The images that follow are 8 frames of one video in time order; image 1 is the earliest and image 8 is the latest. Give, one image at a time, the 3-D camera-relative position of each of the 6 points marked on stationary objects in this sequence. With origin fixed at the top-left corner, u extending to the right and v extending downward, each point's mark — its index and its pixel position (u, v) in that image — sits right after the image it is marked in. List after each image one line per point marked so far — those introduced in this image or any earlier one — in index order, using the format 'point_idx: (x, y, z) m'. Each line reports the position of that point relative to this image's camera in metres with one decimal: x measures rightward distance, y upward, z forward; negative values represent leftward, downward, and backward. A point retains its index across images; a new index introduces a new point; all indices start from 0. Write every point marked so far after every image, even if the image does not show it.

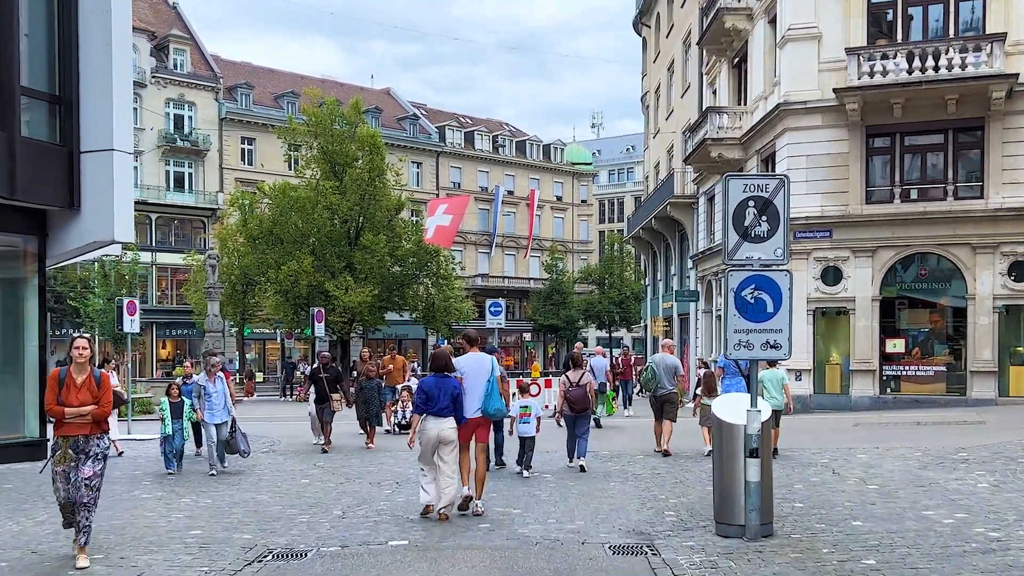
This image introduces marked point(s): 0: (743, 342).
0: (+1.9, -0.4, +8.0) m
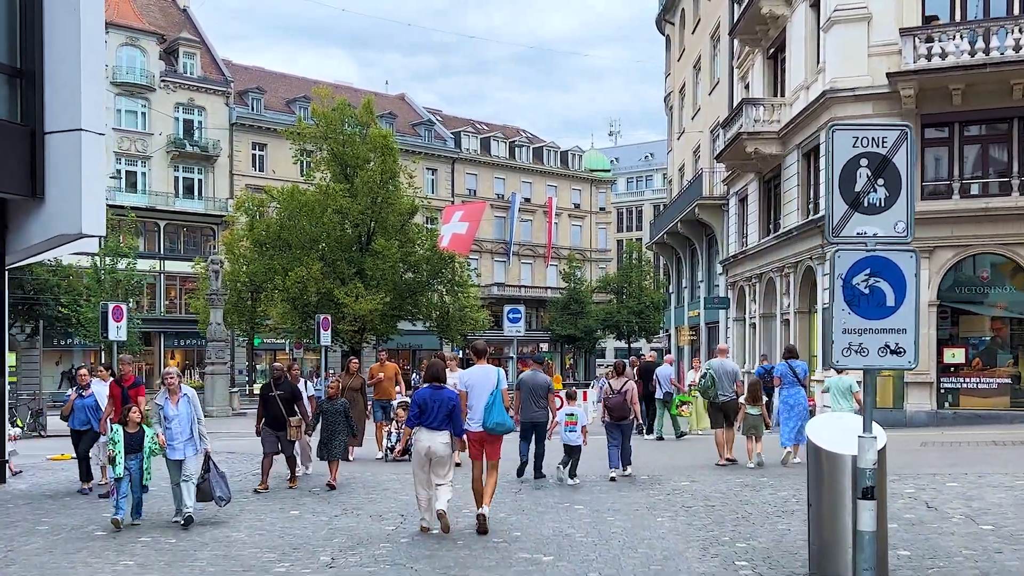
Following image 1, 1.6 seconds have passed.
0: (+2.1, -0.4, +6.0) m
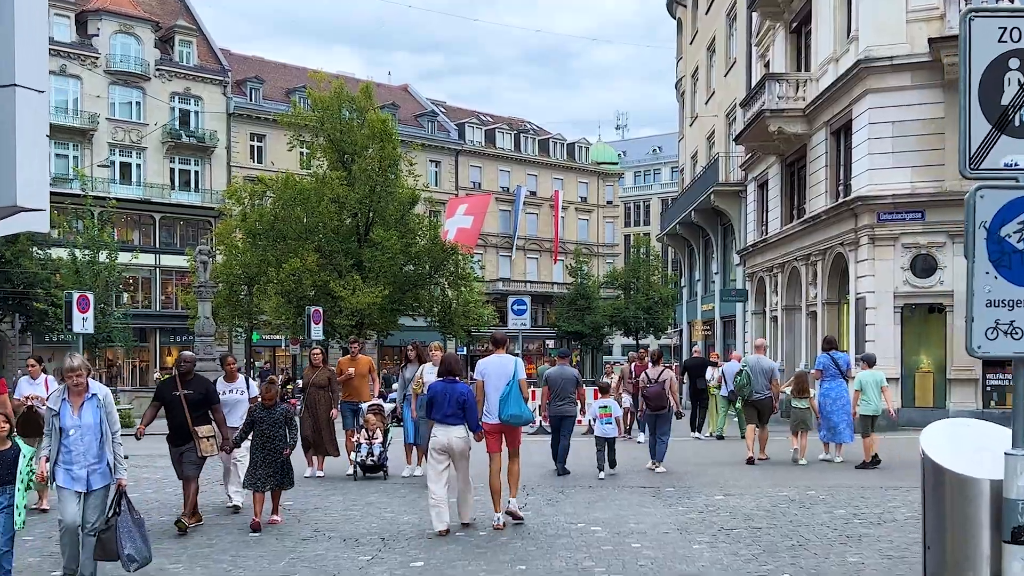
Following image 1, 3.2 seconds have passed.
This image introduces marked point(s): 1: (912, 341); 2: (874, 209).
0: (+2.1, -0.2, +4.2) m
1: (+8.0, -1.1, +20.0) m
2: (+7.2, +1.6, +19.8) m
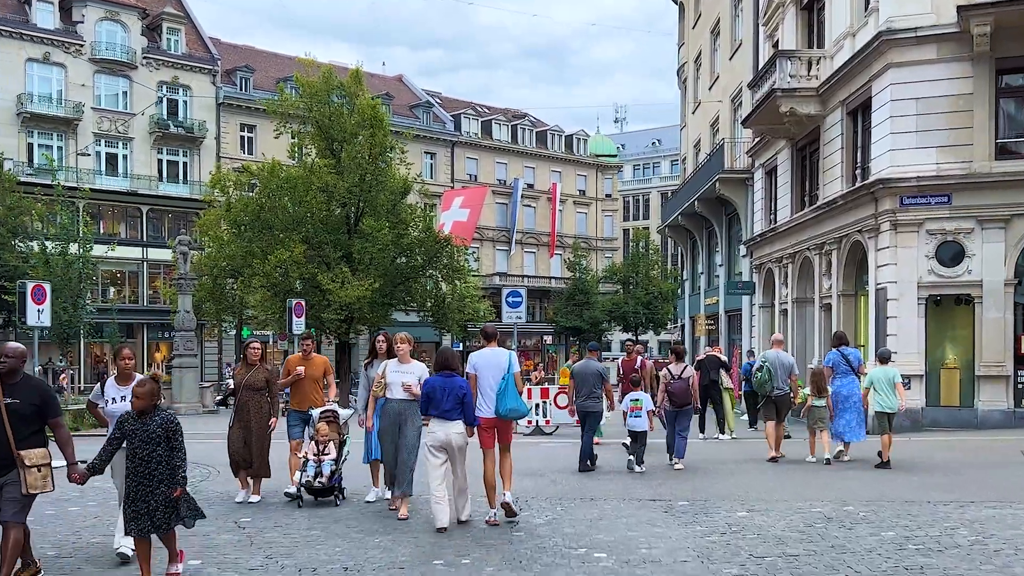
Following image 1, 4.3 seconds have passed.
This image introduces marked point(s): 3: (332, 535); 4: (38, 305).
0: (+2.0, 0.0, +2.8) m
1: (+7.9, -0.9, +18.5) m
2: (+7.1, +1.8, +18.4) m
3: (-1.5, -2.1, +8.6) m
4: (-7.9, -0.3, +16.8) m
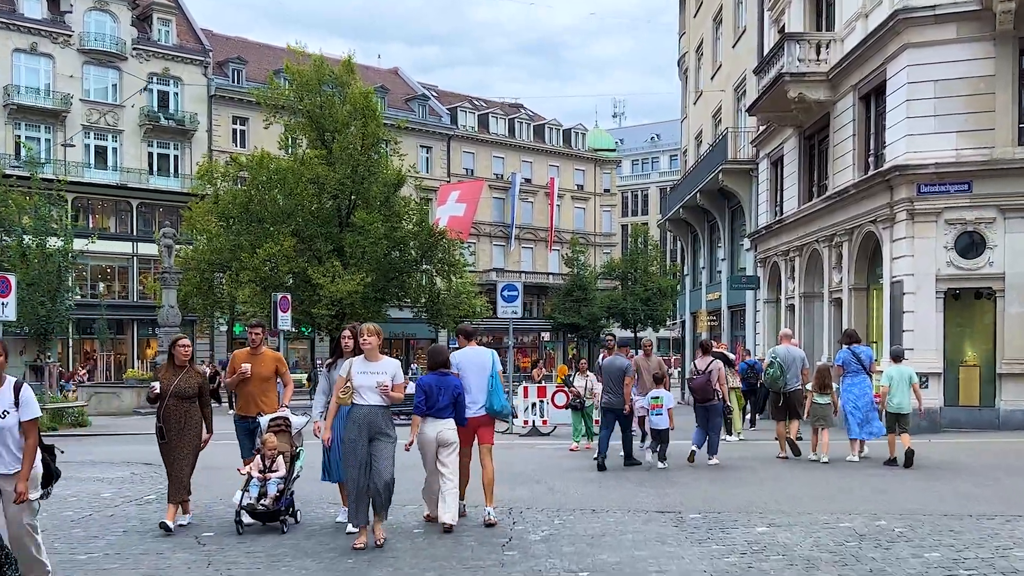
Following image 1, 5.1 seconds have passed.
0: (+1.9, +0.1, +1.8) m
1: (+7.8, -0.8, +17.6) m
2: (+7.0, +1.9, +17.4) m
3: (-1.6, -2.0, +7.6) m
4: (-8.0, -0.2, +15.7) m
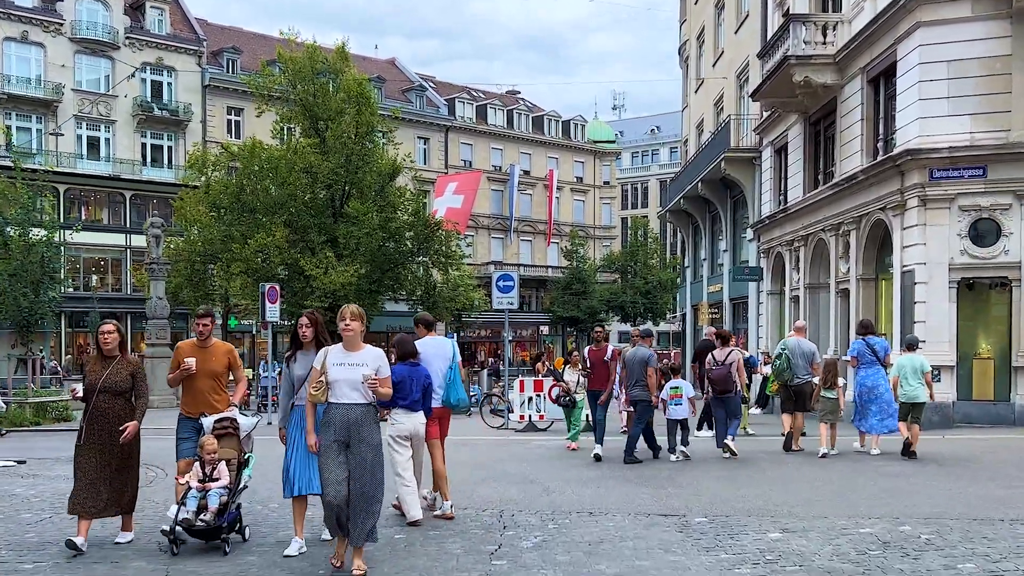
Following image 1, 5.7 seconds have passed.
0: (+1.9, +0.1, +1.1) m
1: (+7.7, -0.6, +16.9) m
2: (+6.9, +2.1, +16.7) m
3: (-1.7, -1.9, +6.9) m
4: (-8.1, 0.0, +15.0) m
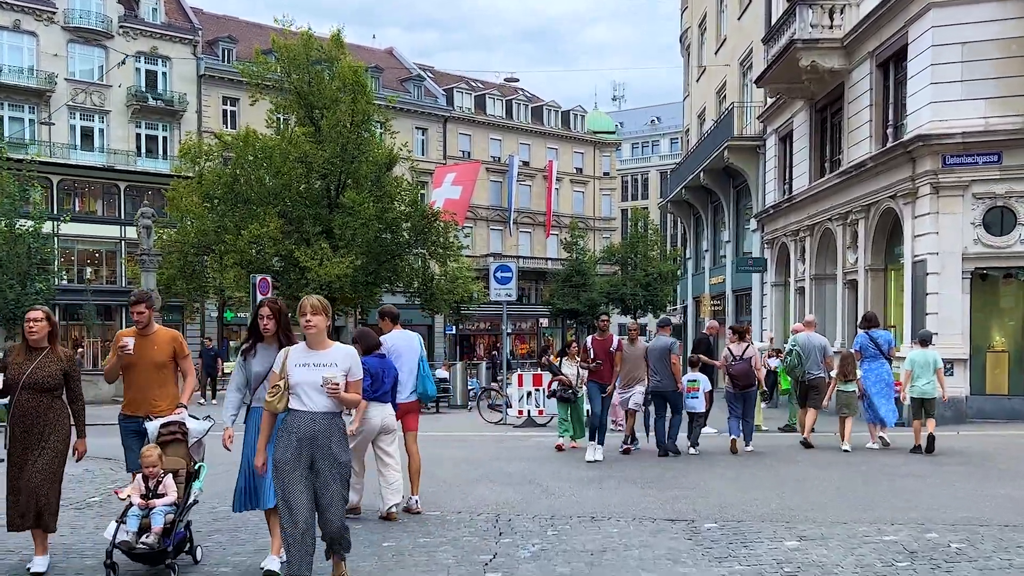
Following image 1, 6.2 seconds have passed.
0: (+1.8, +0.2, +0.5) m
1: (+7.7, -0.4, +16.3) m
2: (+6.9, +2.2, +16.1) m
3: (-1.7, -1.8, +6.3) m
4: (-8.1, +0.1, +14.5) m
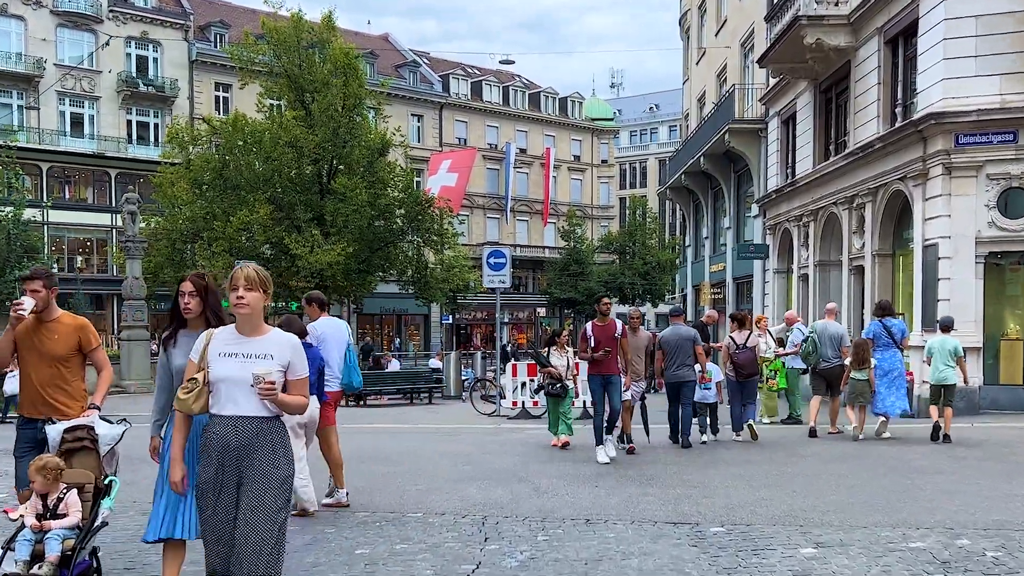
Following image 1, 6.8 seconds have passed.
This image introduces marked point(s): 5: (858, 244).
0: (+1.8, +0.2, -0.2) m
1: (+7.6, -0.2, +15.6) m
2: (+6.7, +2.4, +15.4) m
3: (-1.8, -1.7, +5.6) m
4: (-8.2, +0.3, +13.7) m
5: (+6.7, +0.9, +19.5) m
